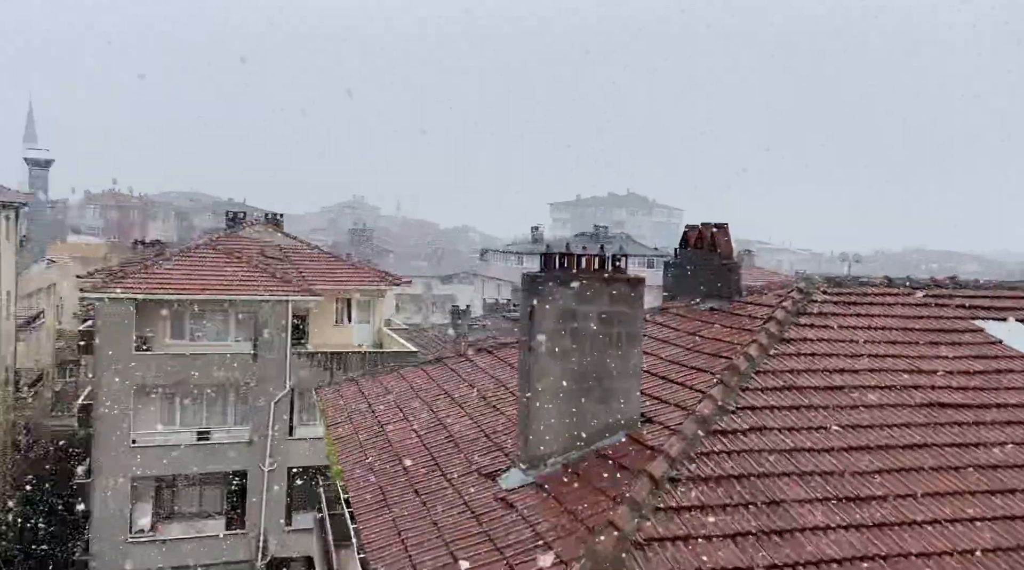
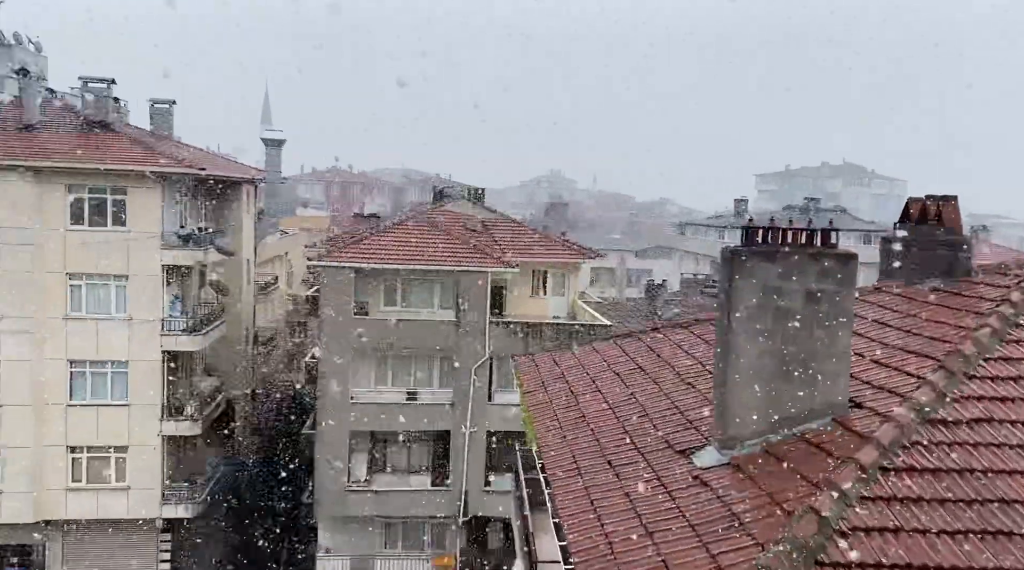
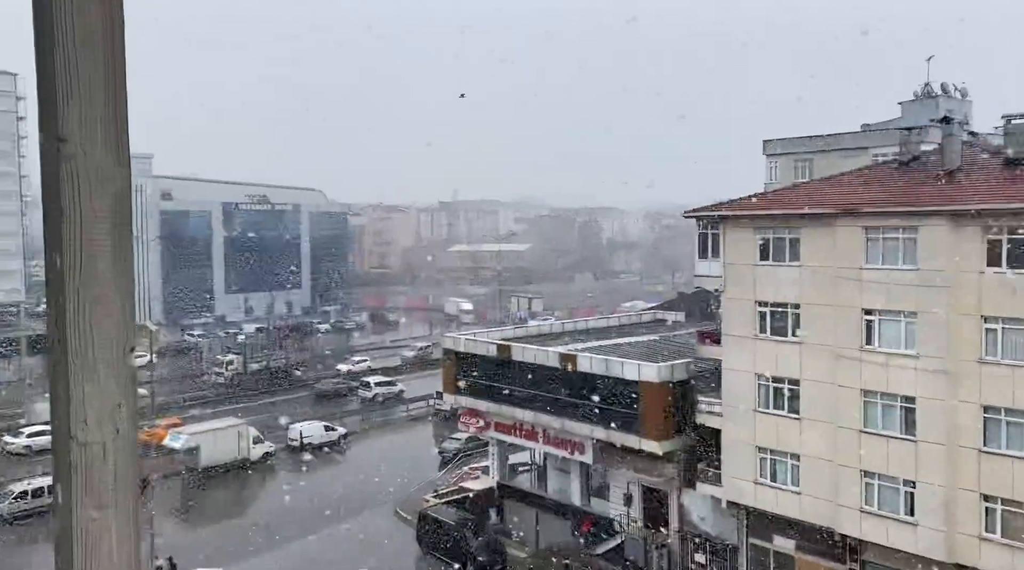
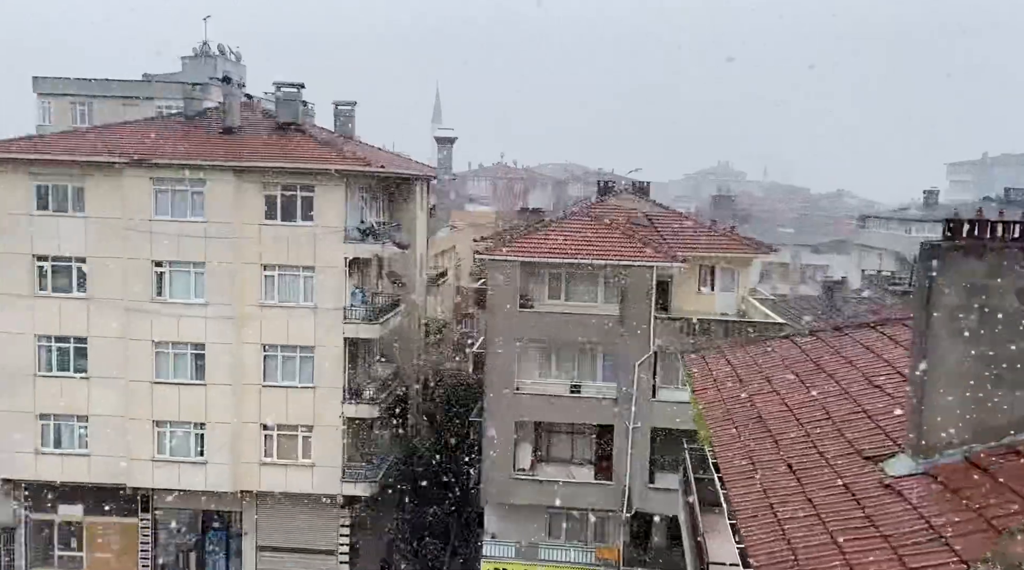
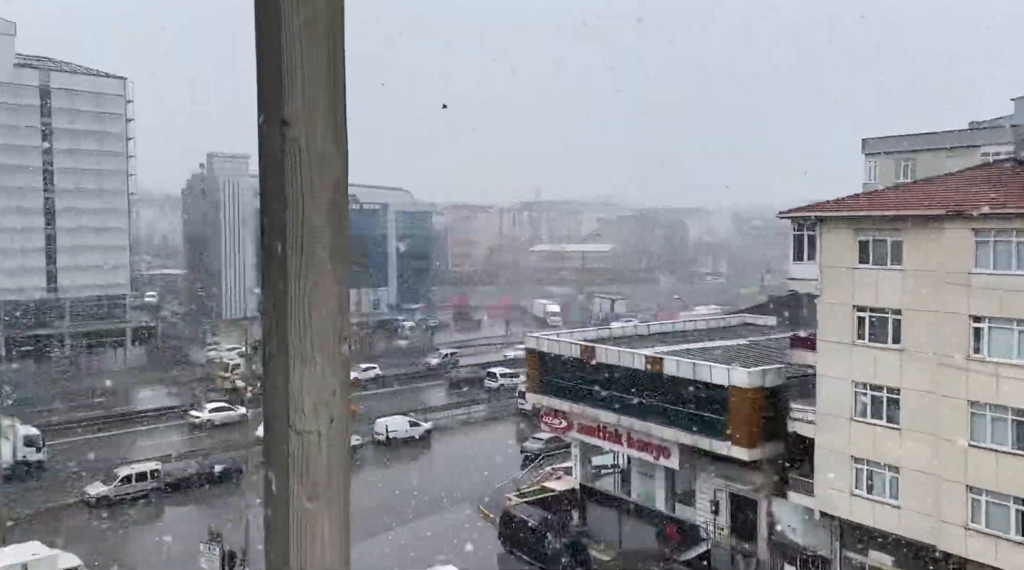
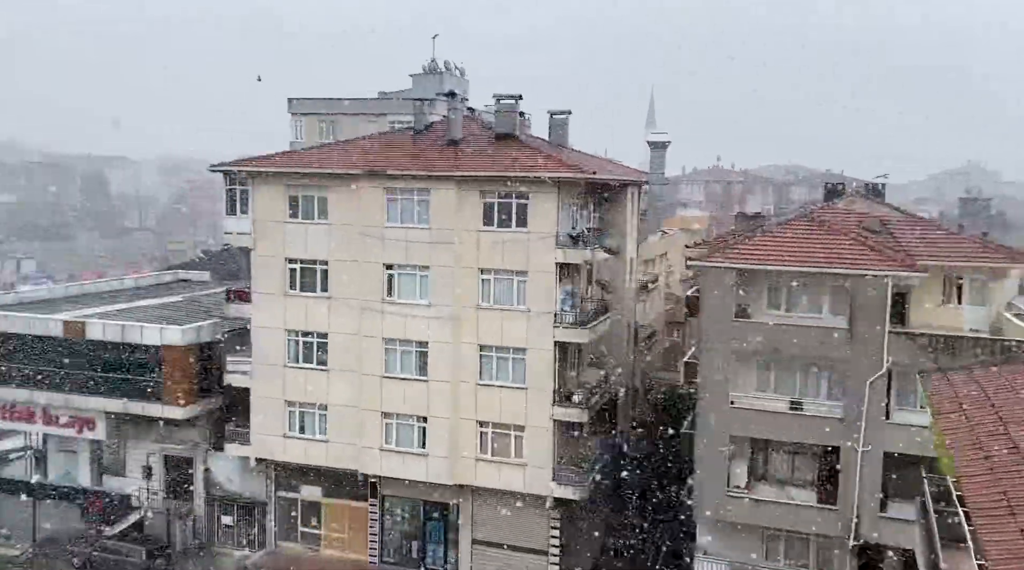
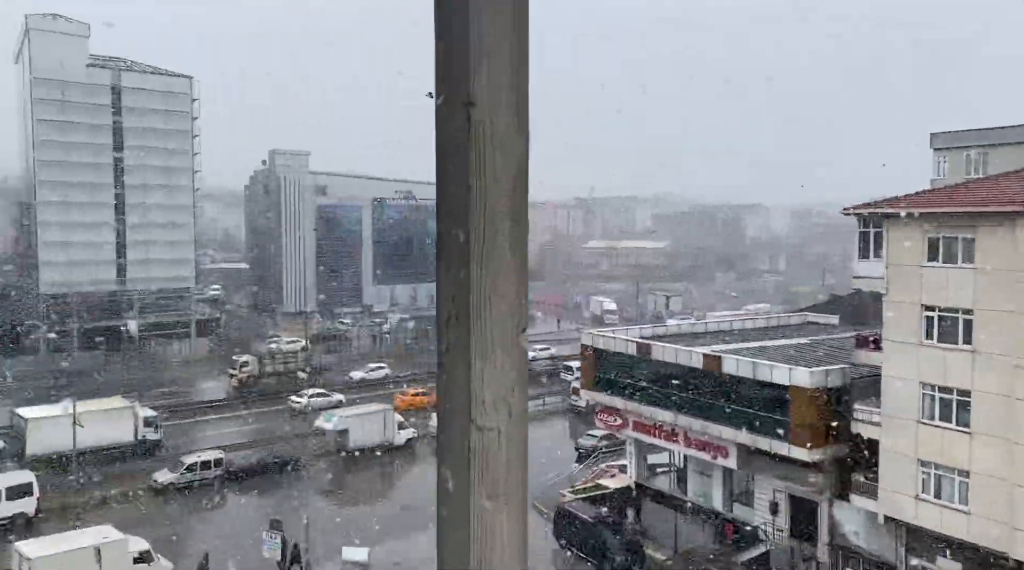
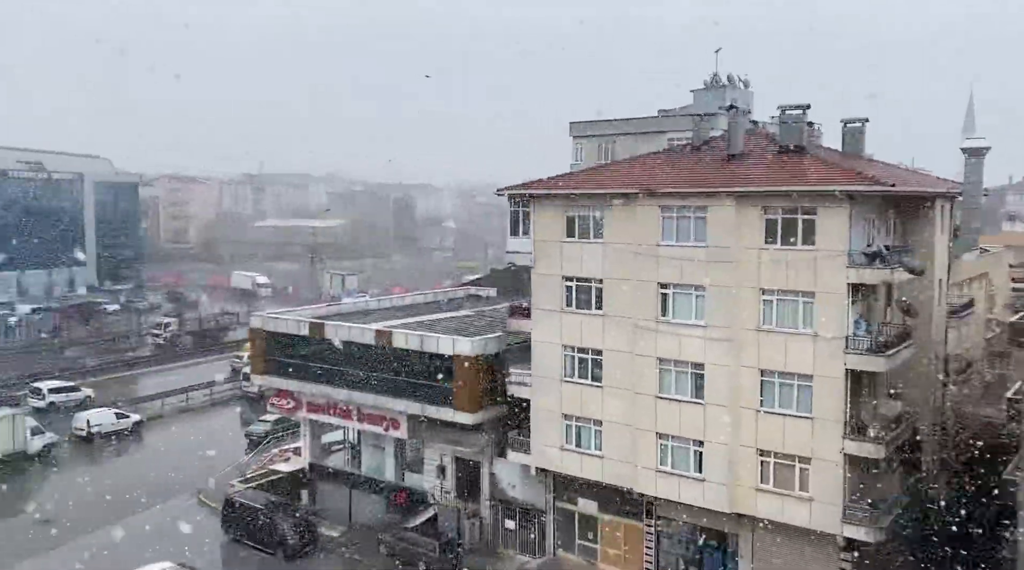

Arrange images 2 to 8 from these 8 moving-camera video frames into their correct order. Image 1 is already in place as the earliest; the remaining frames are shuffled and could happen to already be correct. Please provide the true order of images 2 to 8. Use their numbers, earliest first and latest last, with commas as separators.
2, 4, 6, 8, 3, 5, 7
